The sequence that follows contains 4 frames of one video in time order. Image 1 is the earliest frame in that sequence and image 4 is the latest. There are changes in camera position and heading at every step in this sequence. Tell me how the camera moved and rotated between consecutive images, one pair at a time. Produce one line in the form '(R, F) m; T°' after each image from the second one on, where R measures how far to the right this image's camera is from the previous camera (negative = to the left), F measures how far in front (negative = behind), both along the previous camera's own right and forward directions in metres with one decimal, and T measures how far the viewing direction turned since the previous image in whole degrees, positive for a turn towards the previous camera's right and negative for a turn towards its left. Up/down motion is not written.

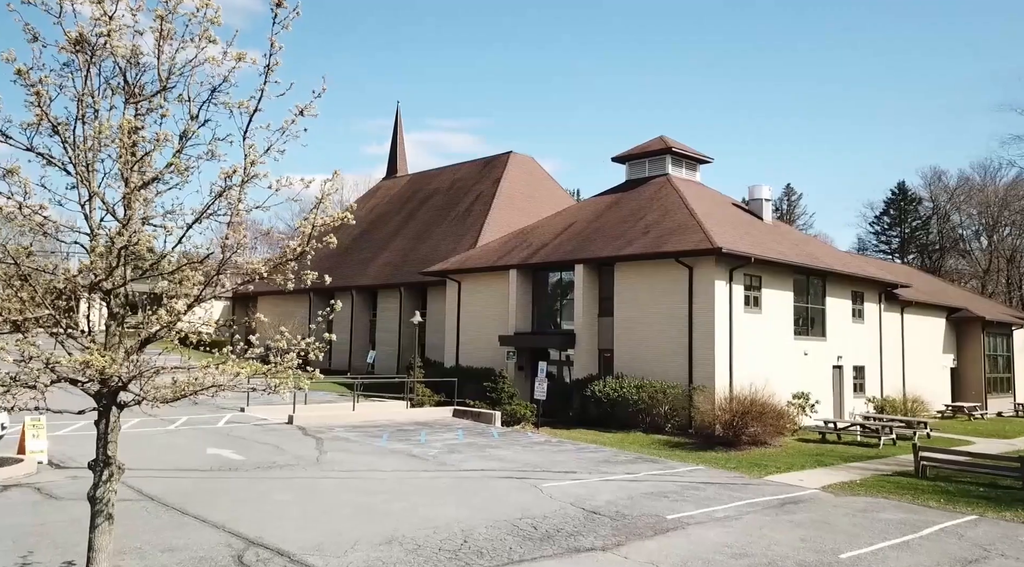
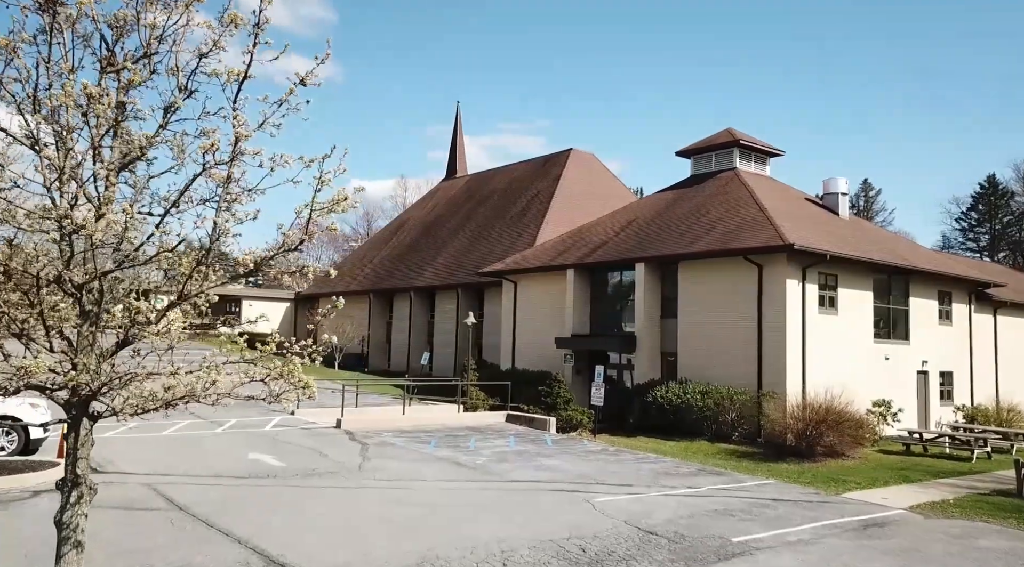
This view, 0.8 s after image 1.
(+0.2, +1.0) m; -5°
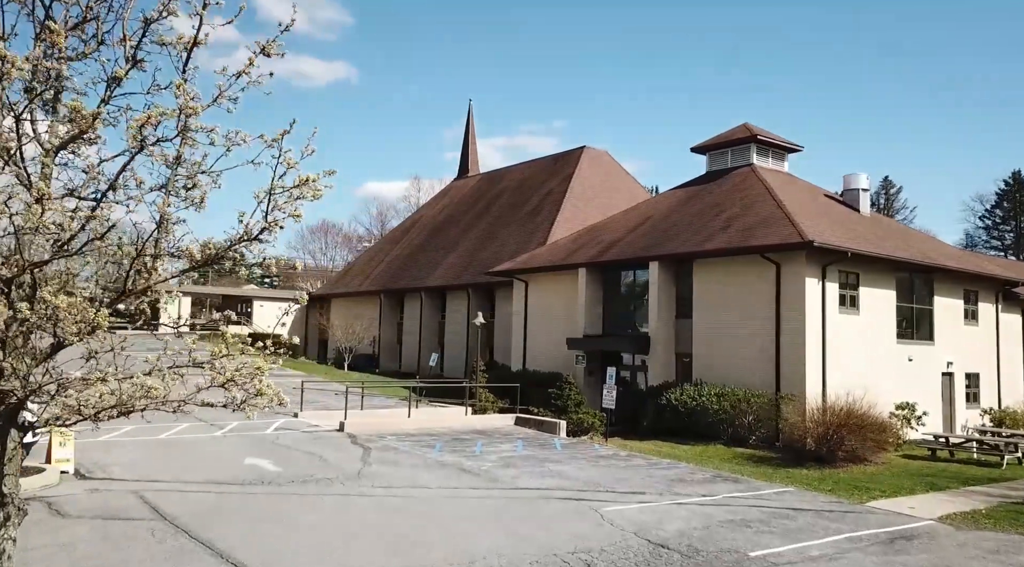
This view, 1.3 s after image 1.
(+0.2, +0.6) m; -1°
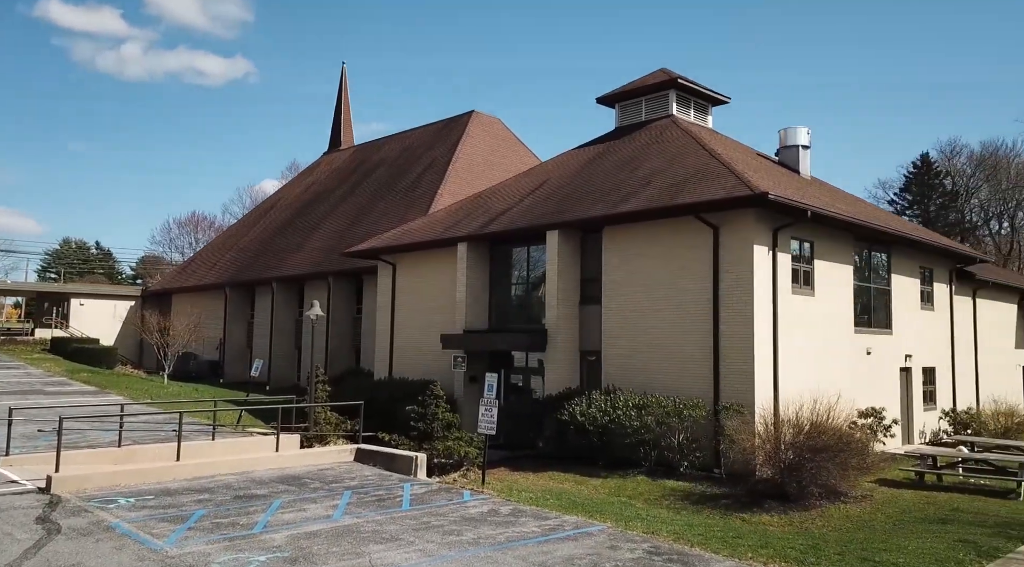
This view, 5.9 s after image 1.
(+1.1, +6.4) m; +7°
